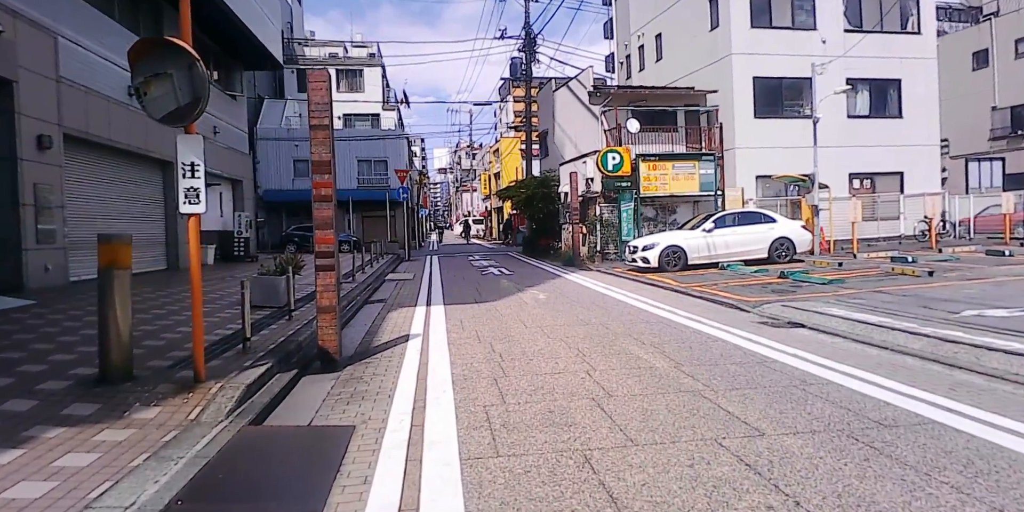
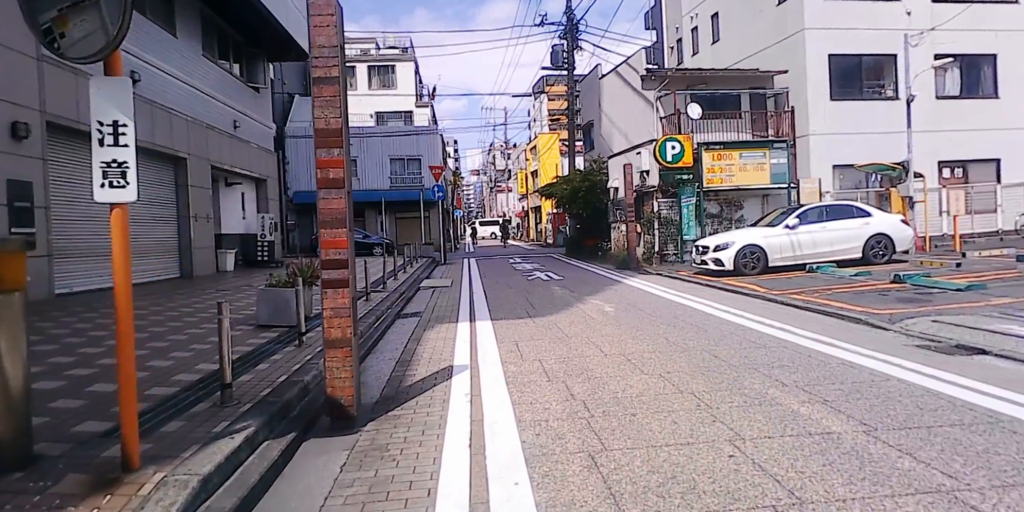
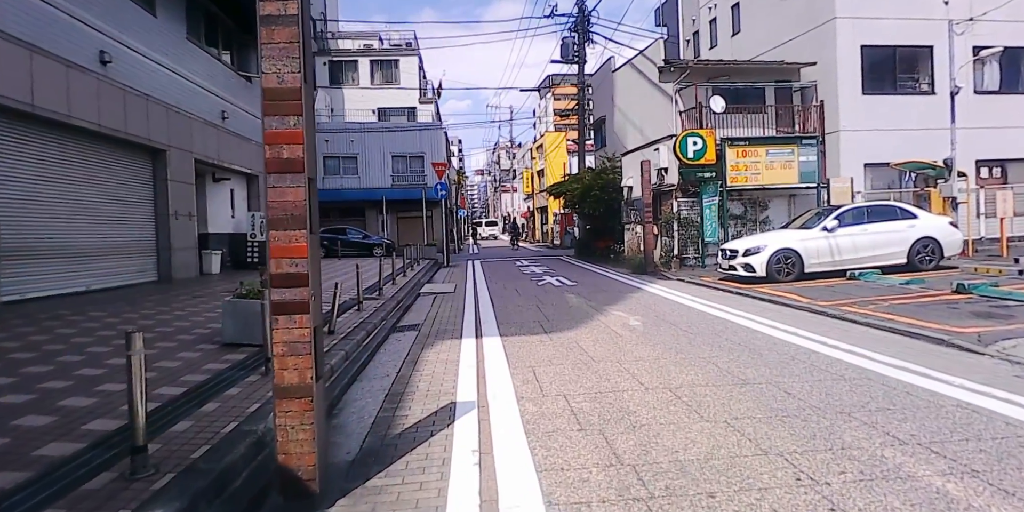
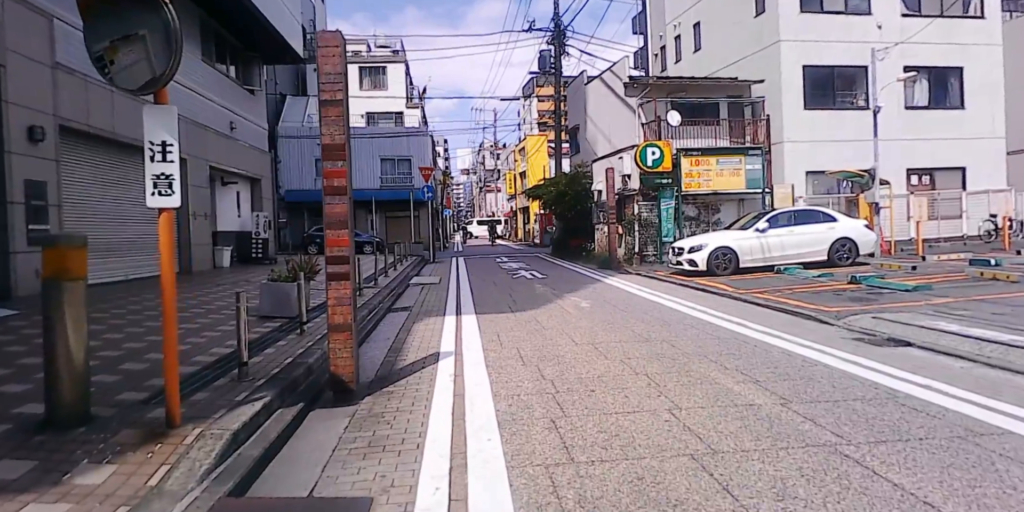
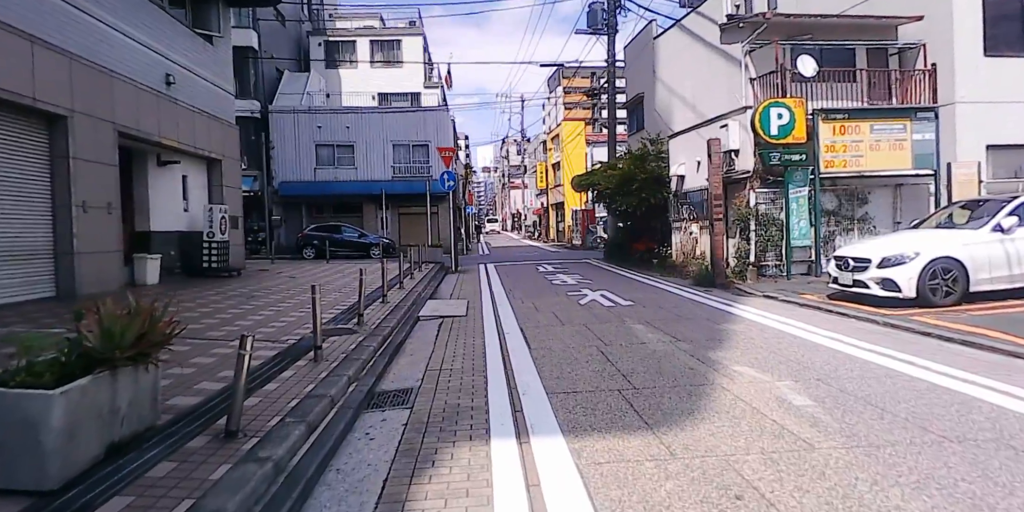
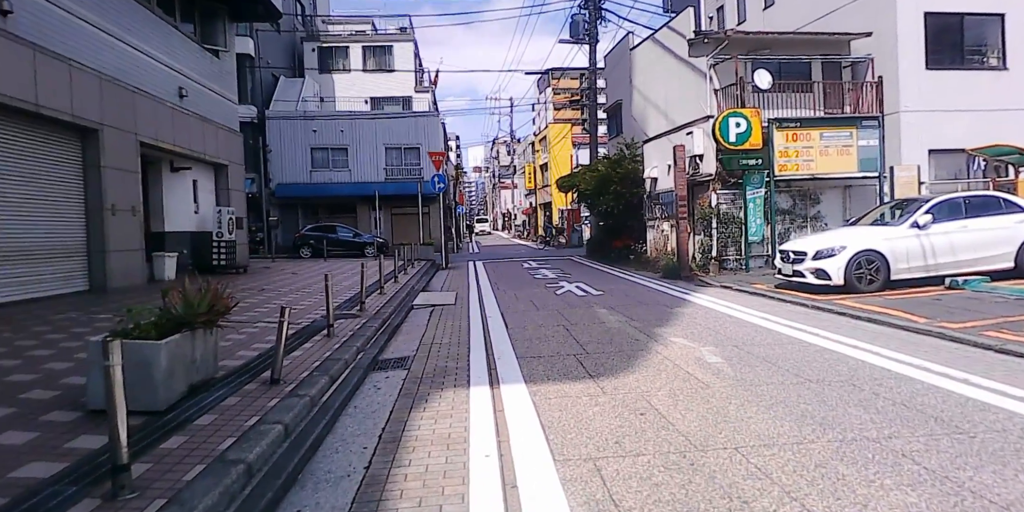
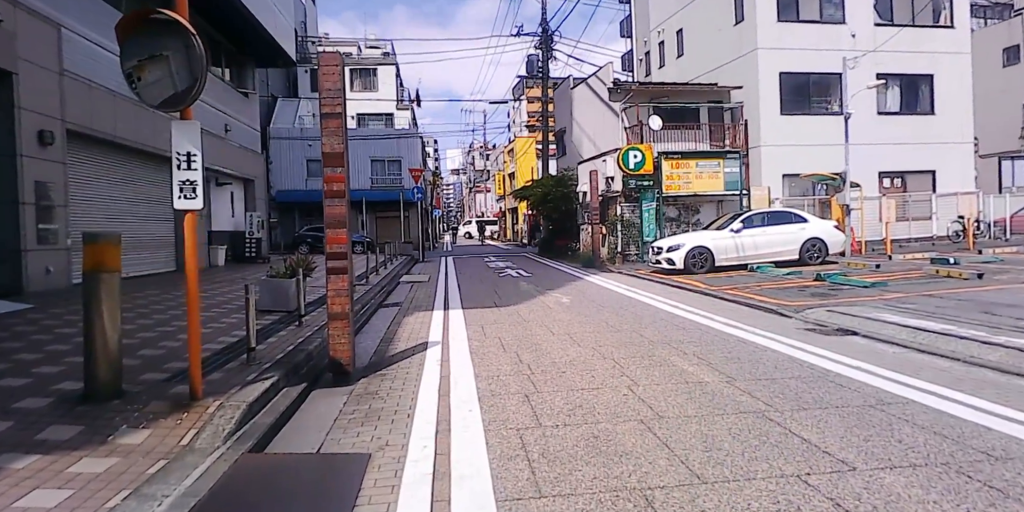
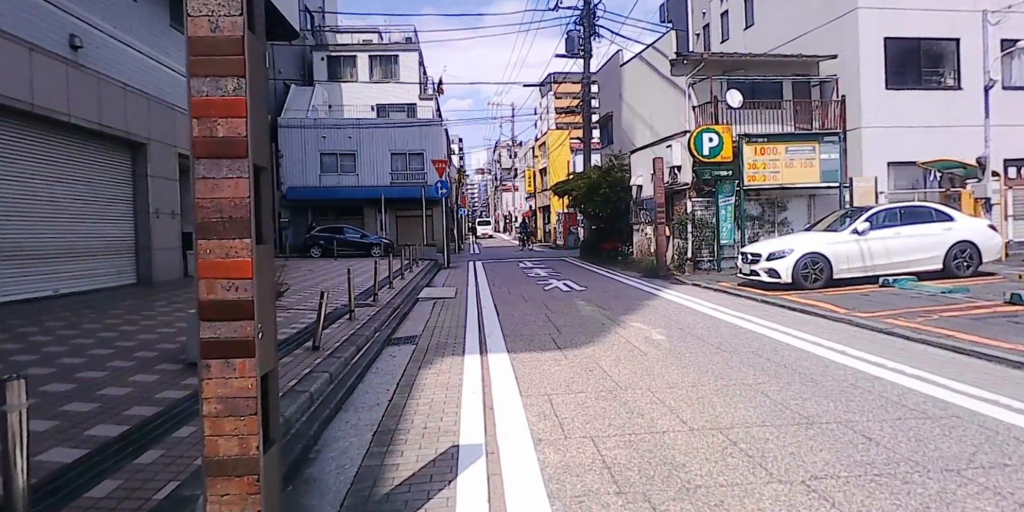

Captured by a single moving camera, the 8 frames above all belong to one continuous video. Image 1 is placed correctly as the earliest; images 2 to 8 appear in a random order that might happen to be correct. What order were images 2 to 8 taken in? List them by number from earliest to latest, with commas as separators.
7, 4, 2, 3, 8, 6, 5
